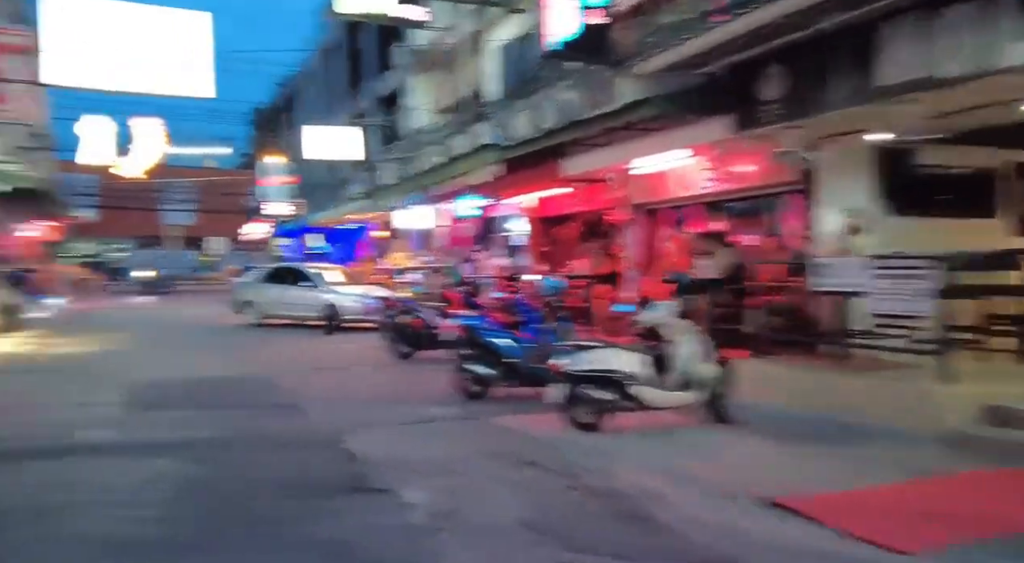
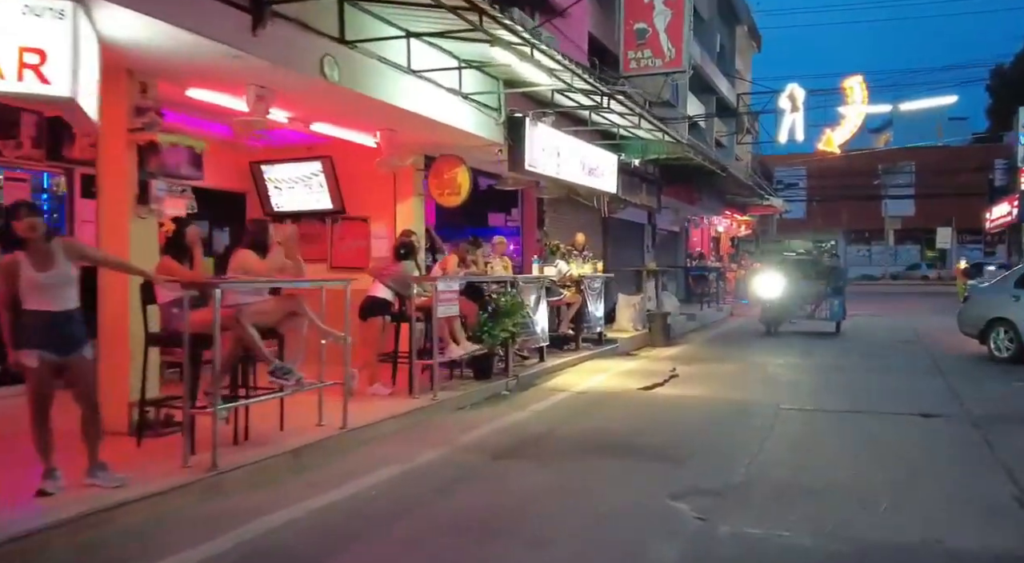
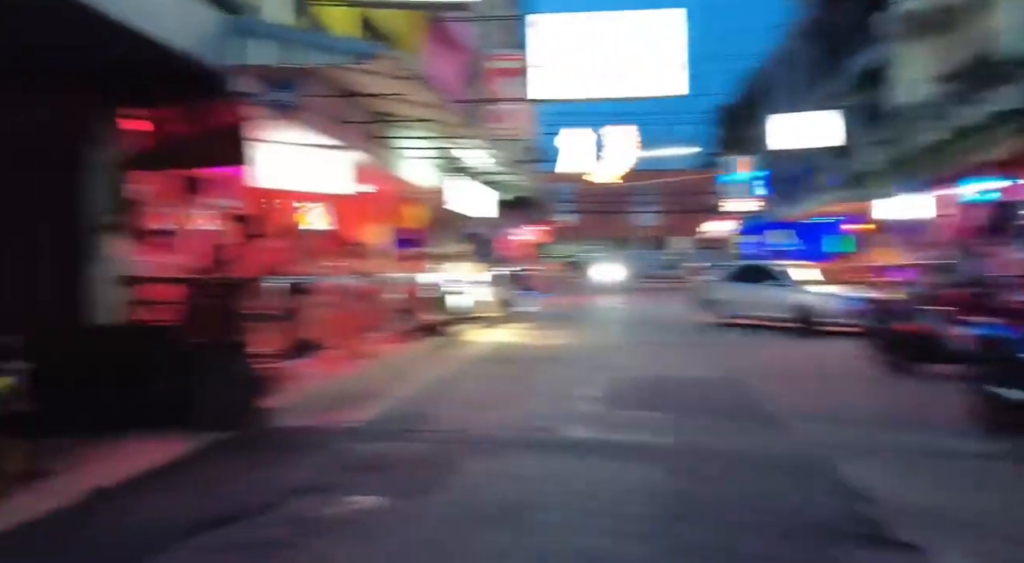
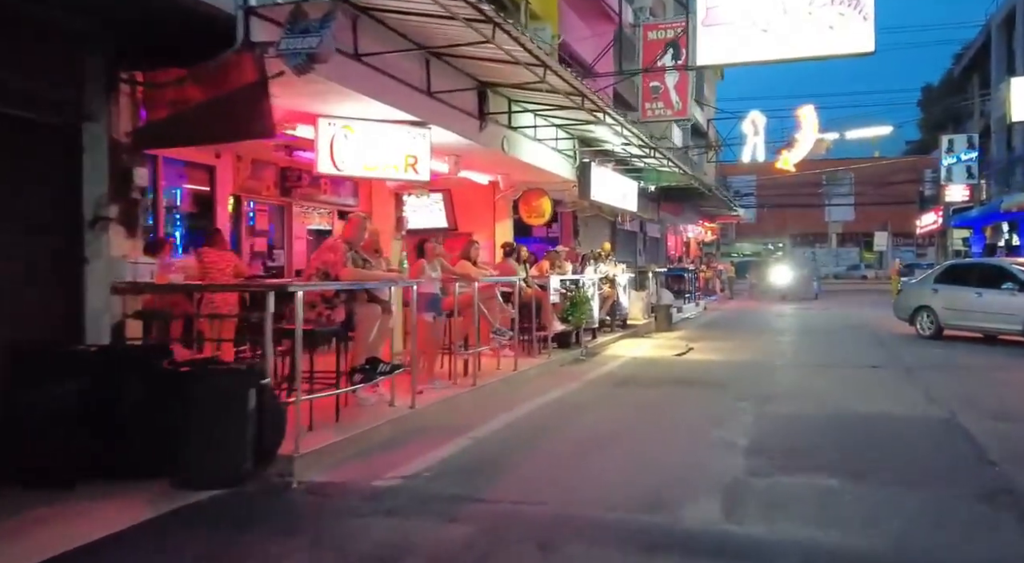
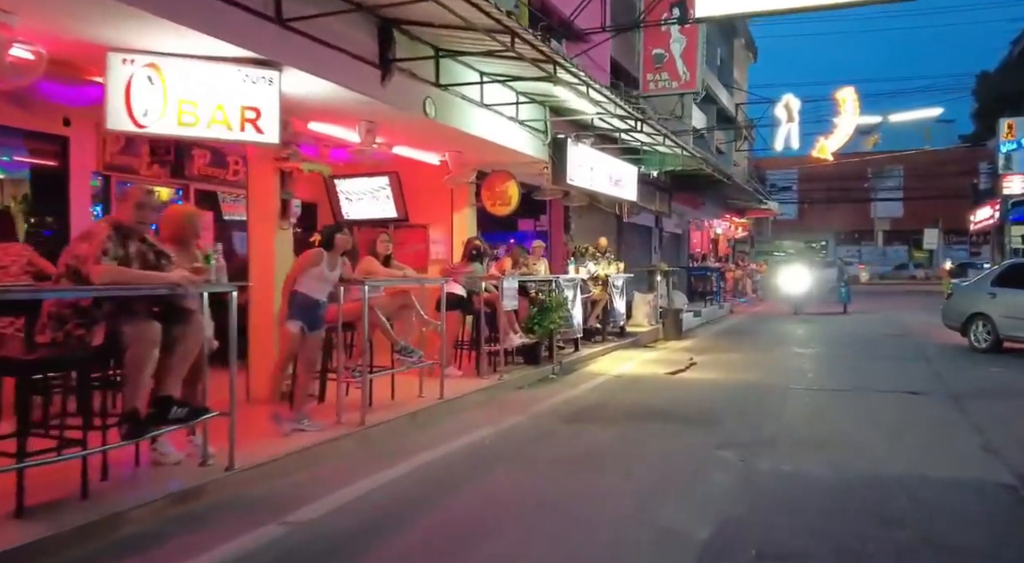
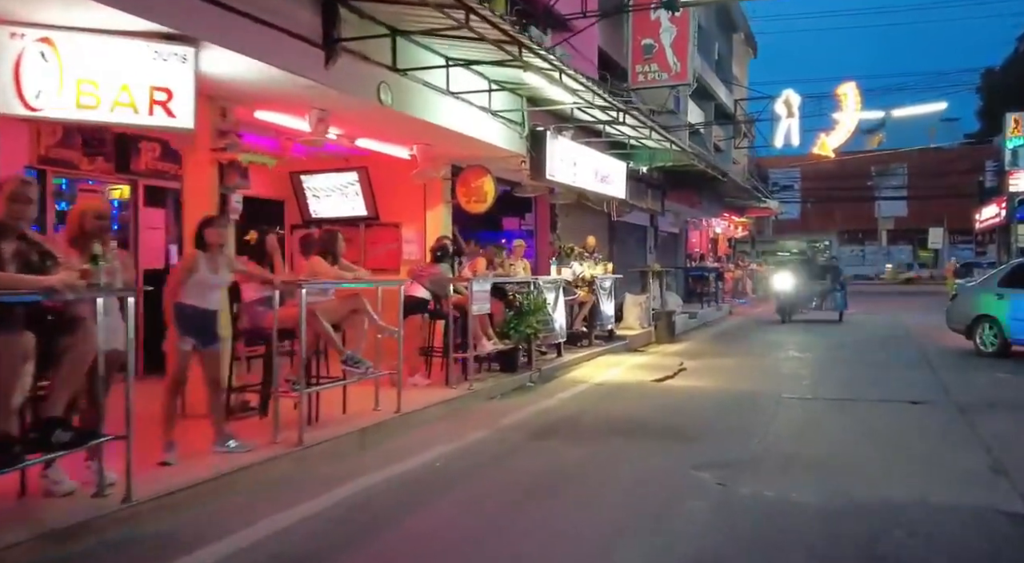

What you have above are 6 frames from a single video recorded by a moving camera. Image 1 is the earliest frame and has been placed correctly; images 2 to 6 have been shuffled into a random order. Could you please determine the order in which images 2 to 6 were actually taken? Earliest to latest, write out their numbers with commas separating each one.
3, 4, 5, 6, 2
